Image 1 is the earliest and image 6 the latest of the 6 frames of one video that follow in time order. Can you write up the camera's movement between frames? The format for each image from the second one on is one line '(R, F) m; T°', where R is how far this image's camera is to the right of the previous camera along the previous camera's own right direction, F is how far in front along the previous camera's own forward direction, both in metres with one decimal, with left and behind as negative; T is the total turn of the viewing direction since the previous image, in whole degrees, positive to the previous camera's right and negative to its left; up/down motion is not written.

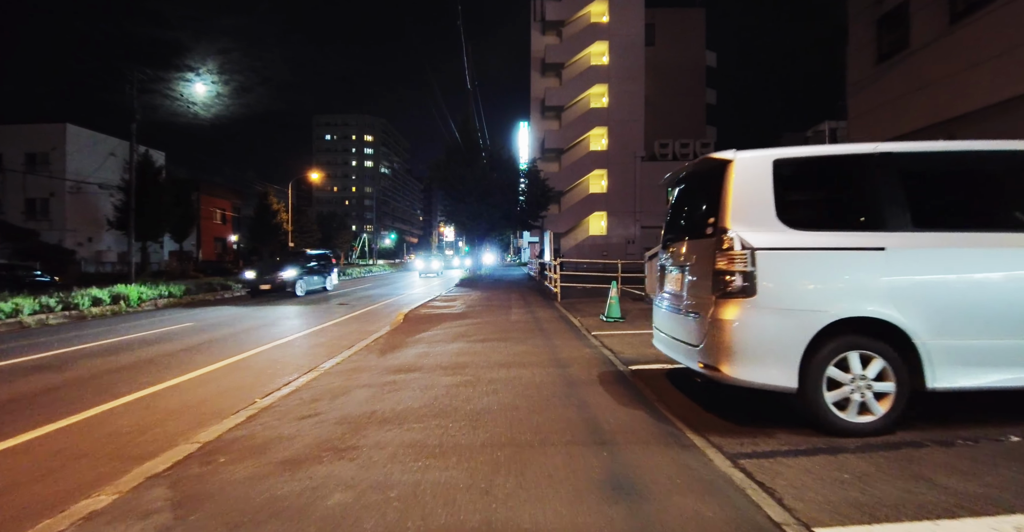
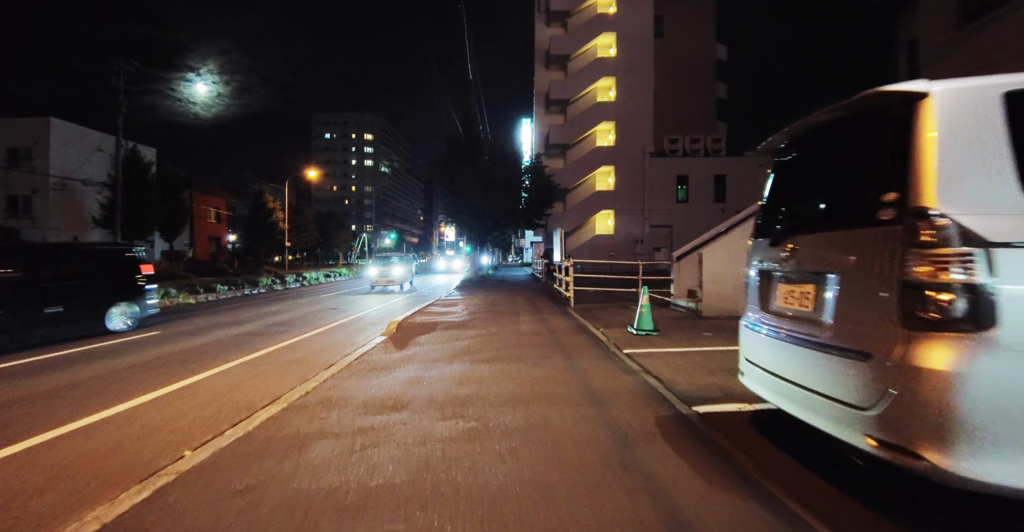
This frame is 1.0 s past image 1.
(-0.3, +1.7) m; 0°
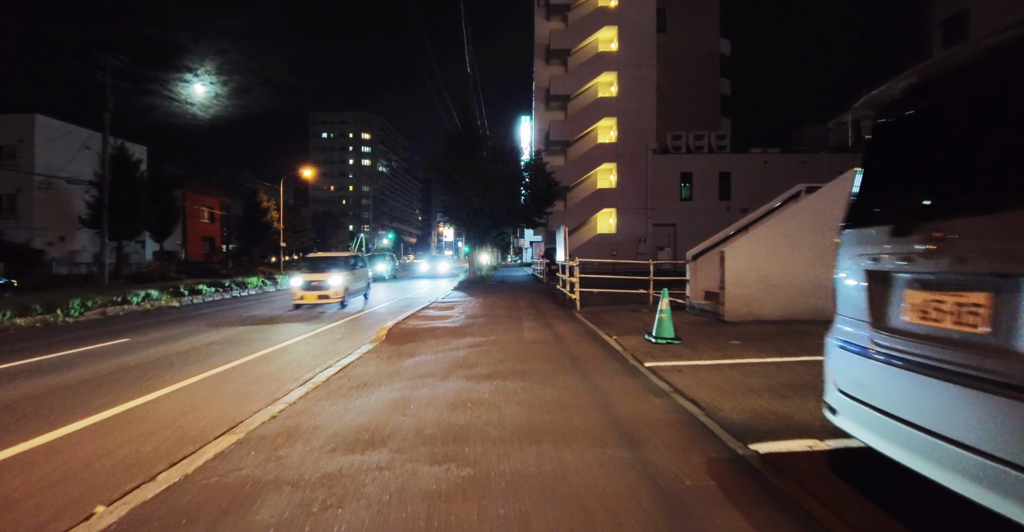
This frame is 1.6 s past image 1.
(-0.1, +1.1) m; 0°
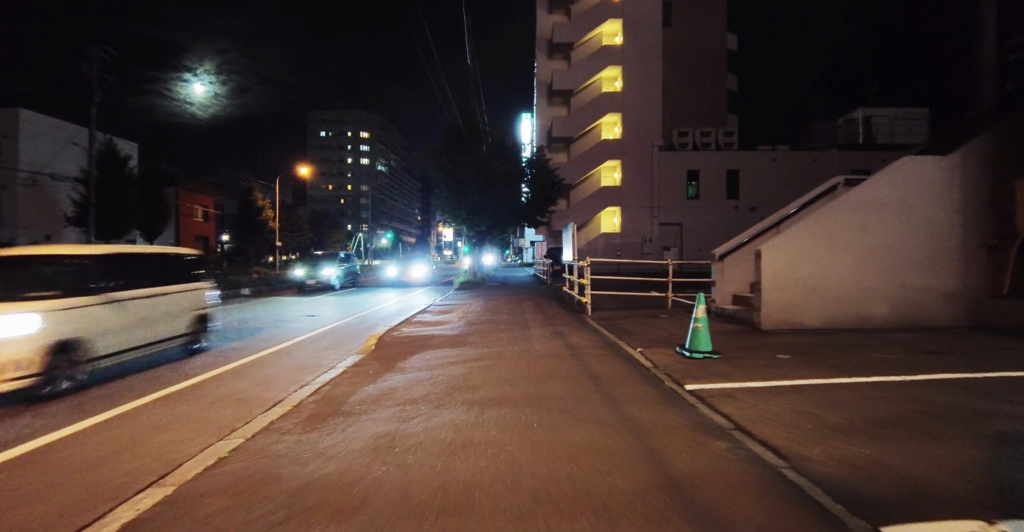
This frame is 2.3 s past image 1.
(-0.2, +1.2) m; 0°
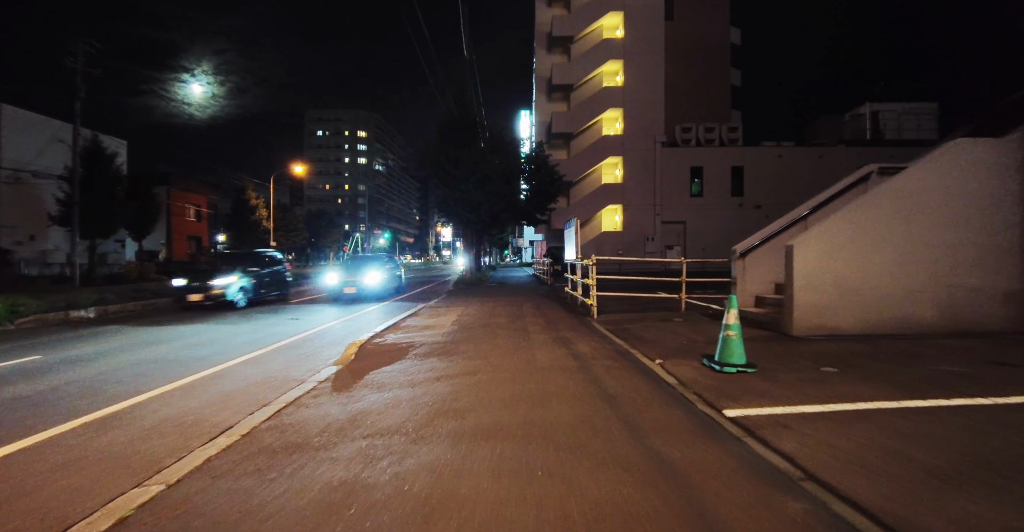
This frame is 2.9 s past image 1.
(0.0, +1.1) m; 0°
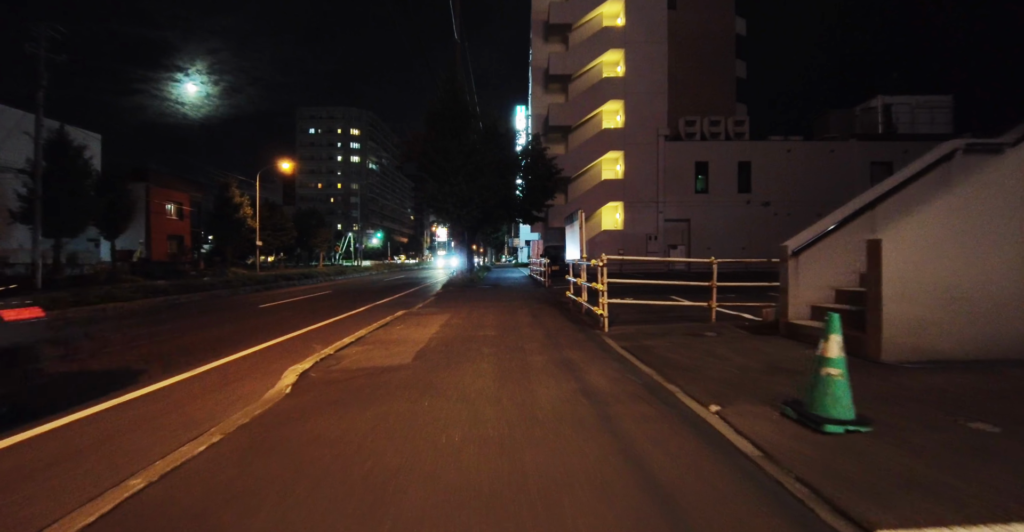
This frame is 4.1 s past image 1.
(+0.1, +2.1) m; +1°
